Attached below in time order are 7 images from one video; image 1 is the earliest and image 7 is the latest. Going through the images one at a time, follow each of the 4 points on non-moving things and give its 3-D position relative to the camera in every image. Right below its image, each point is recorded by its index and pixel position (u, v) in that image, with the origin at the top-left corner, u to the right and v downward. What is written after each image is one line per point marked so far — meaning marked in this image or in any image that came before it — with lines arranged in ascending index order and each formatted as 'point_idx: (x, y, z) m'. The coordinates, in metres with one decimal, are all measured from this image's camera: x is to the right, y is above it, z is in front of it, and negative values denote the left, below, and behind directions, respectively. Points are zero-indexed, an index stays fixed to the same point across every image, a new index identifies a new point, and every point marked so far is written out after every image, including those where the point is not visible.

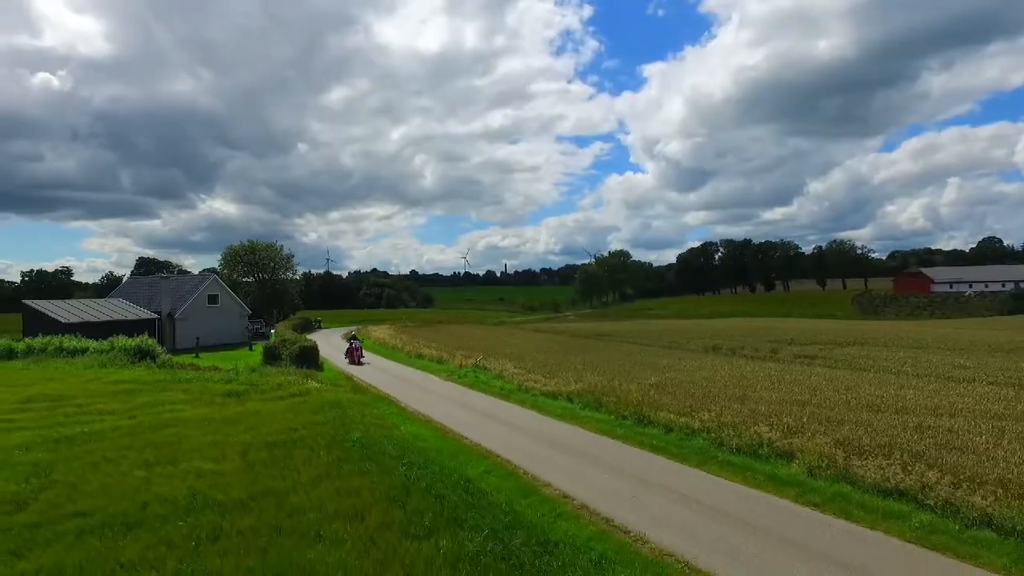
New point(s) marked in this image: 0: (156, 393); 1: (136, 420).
0: (-9.1, -2.7, +17.5) m
1: (-7.3, -2.6, +13.5) m
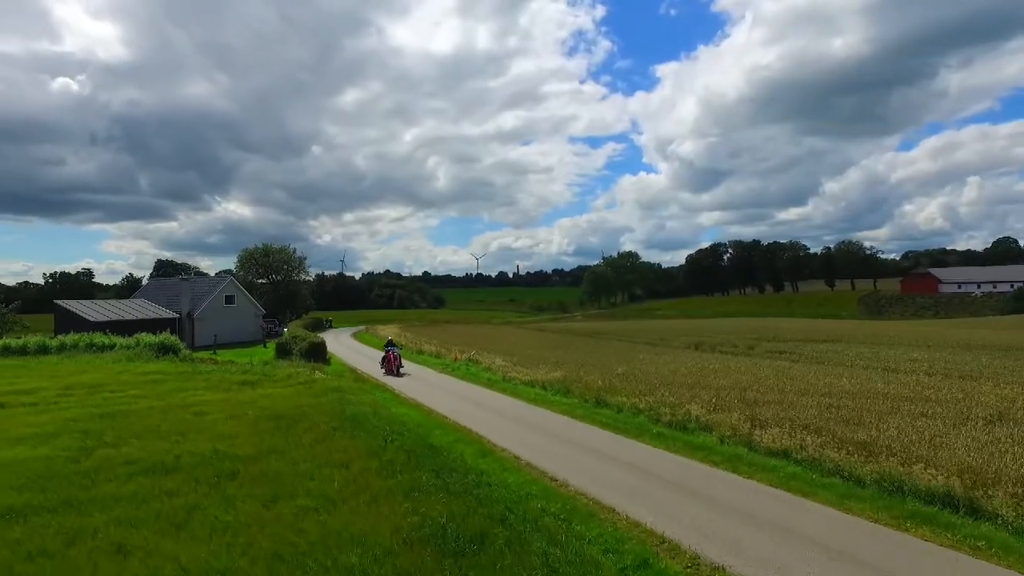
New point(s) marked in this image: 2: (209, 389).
0: (-9.5, -2.7, +19.7) m
1: (-7.9, -2.6, +15.7) m
2: (-7.8, -2.6, +17.7) m
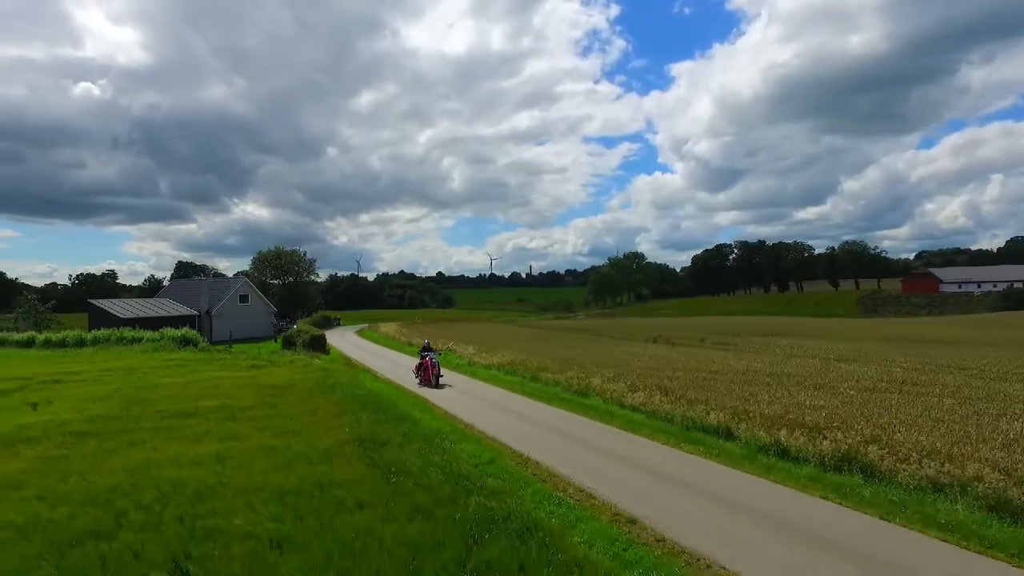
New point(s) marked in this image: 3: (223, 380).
0: (-10.8, -2.7, +23.6) m
1: (-9.2, -2.6, +19.5) m
2: (-9.1, -2.6, +21.6) m
3: (-7.8, -2.5, +18.3) m
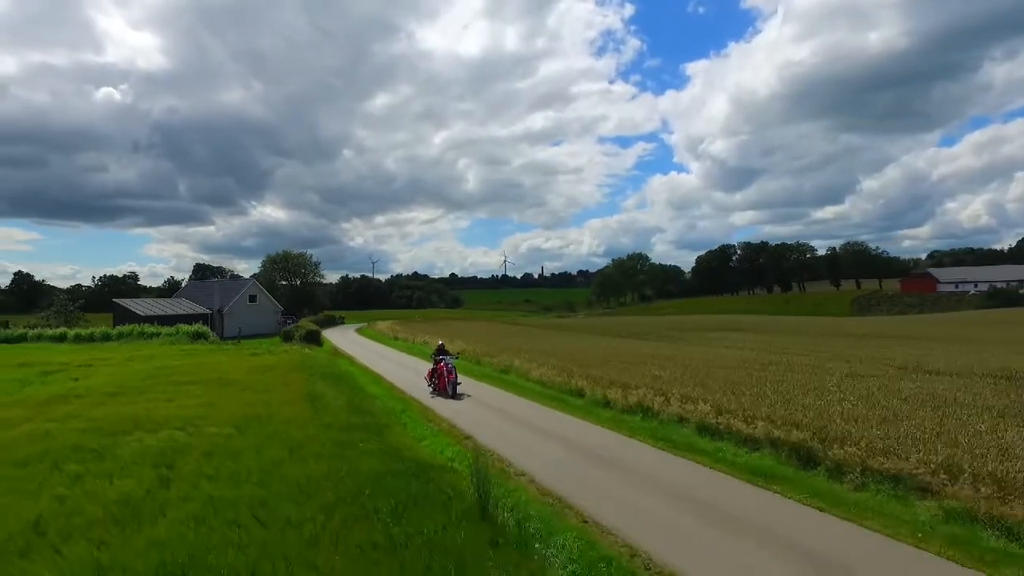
0: (-12.4, -2.7, +27.9) m
1: (-11.0, -2.6, +23.8) m
2: (-10.8, -2.6, +25.8) m
3: (-9.6, -2.5, +22.6) m
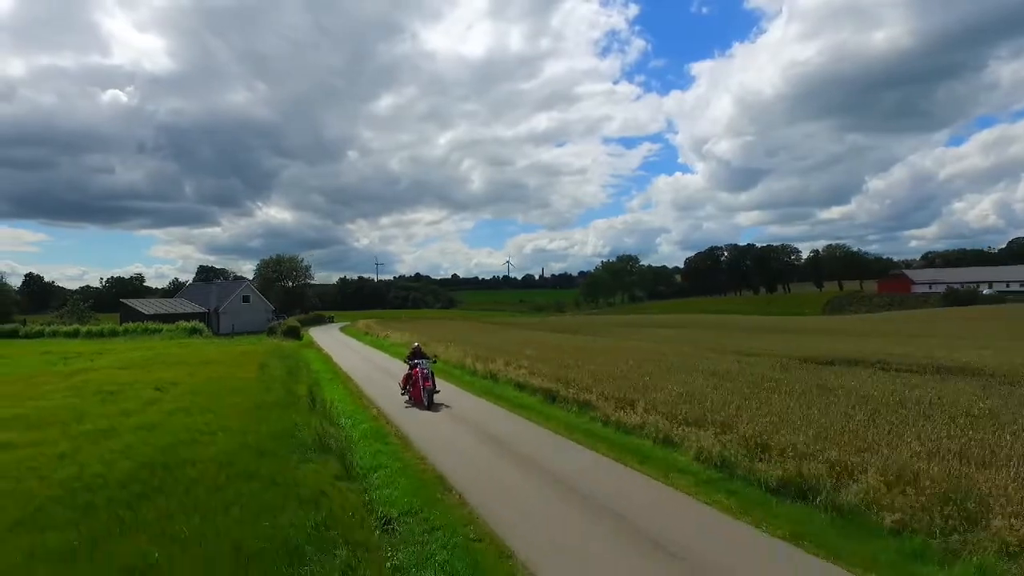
0: (-15.3, -2.8, +33.4) m
1: (-13.9, -2.7, +29.3) m
2: (-13.6, -2.7, +31.3) m
3: (-12.4, -2.6, +28.0) m
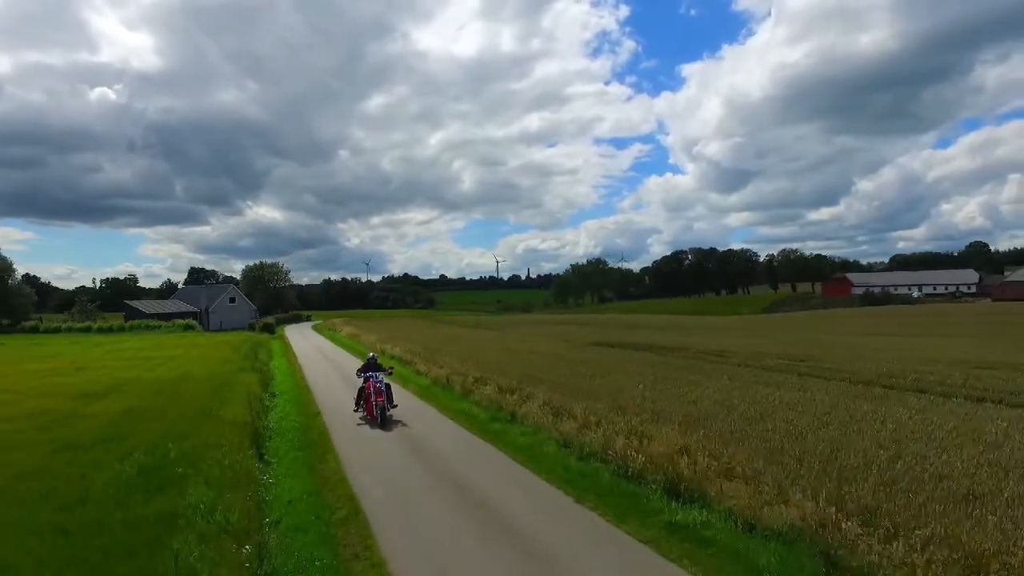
0: (-20.2, -3.1, +43.4) m
1: (-18.8, -3.0, +39.3) m
2: (-18.6, -3.0, +41.3) m
3: (-17.3, -2.9, +38.1) m
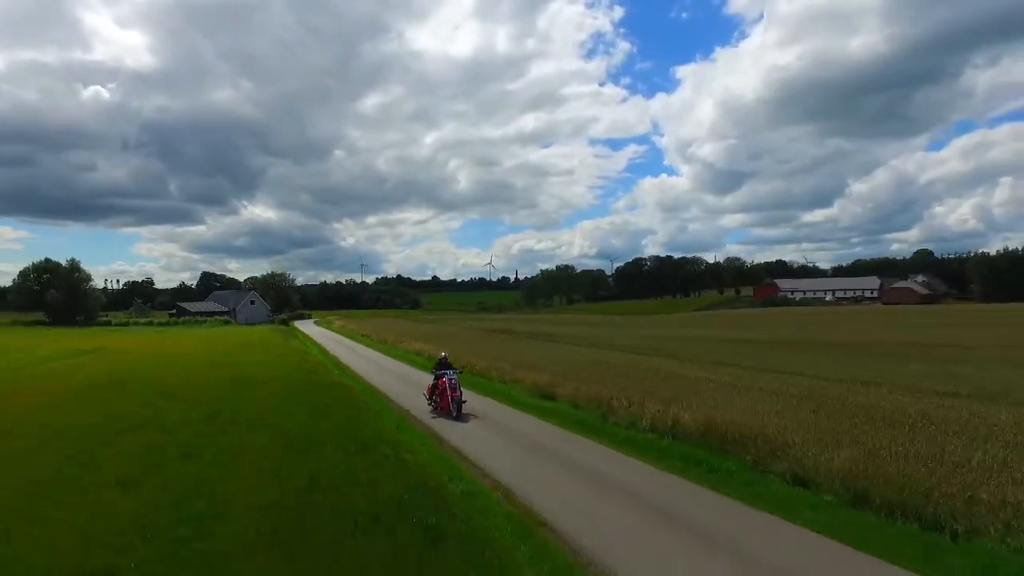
0: (-26.1, -3.8, +64.9) m
1: (-24.6, -3.6, +60.8) m
2: (-24.5, -3.7, +62.8) m
3: (-23.2, -3.5, +59.6) m
